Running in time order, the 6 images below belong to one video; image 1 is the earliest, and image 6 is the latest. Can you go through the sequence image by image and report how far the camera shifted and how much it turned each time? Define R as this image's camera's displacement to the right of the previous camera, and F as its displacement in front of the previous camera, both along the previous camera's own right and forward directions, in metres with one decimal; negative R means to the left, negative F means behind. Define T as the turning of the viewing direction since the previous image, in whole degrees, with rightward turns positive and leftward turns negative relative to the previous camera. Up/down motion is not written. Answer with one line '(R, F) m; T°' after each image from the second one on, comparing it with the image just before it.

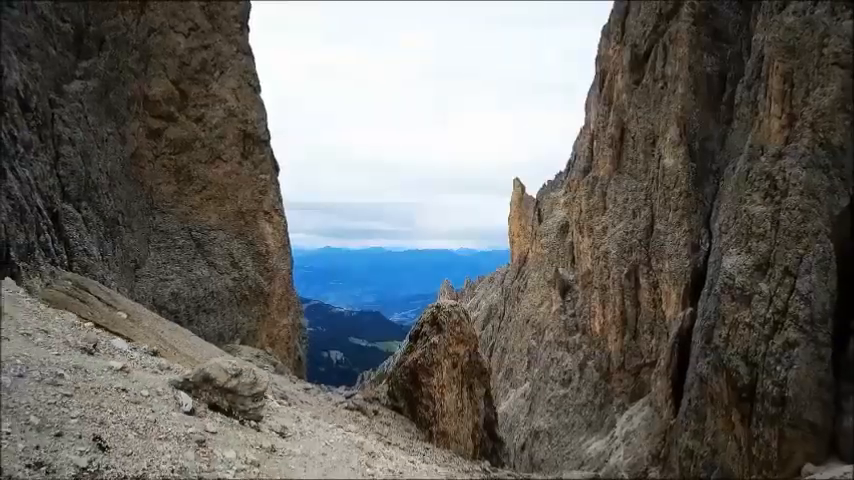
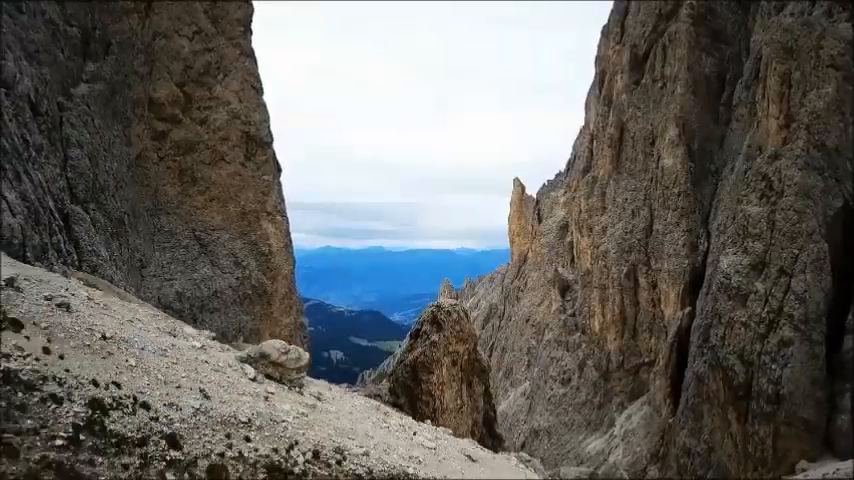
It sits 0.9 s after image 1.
(0.0, -0.4) m; 0°
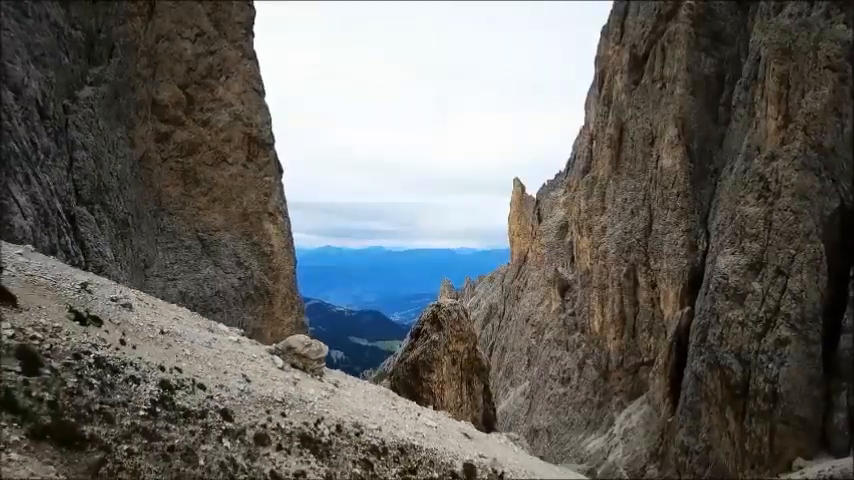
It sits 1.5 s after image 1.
(0.0, -0.3) m; 0°
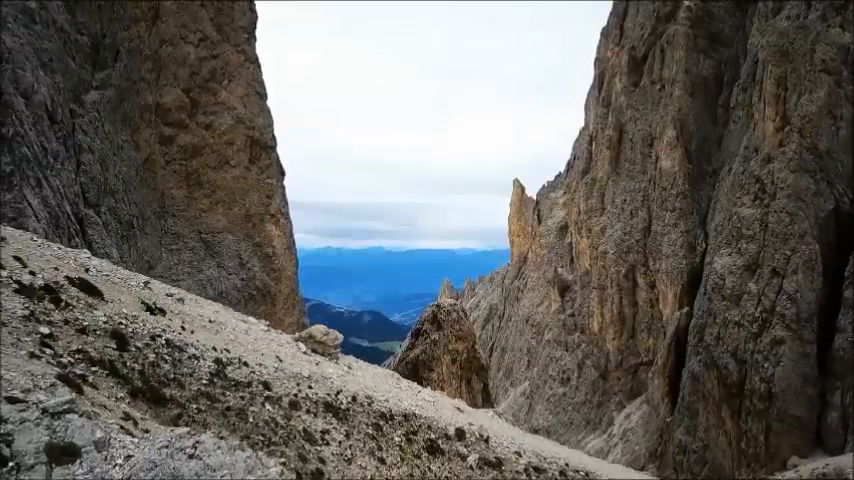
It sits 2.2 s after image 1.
(0.0, -0.4) m; 0°
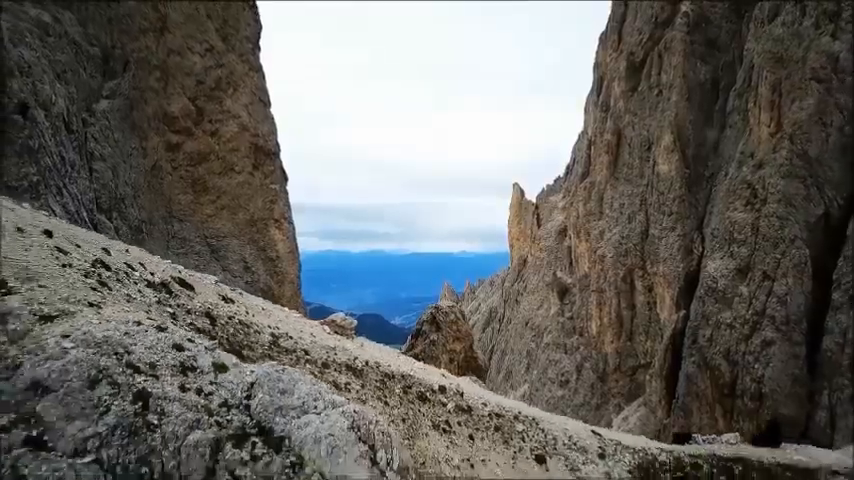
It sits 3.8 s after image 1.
(0.0, -0.8) m; 0°
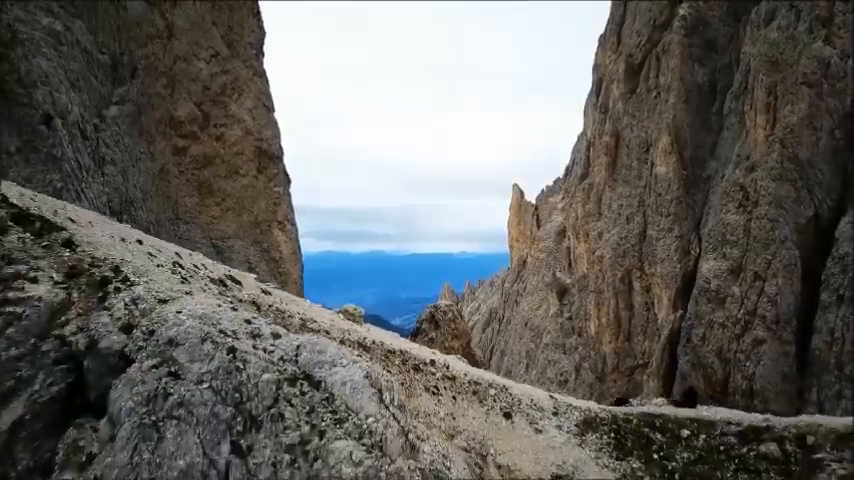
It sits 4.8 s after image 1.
(0.0, -0.8) m; 0°
